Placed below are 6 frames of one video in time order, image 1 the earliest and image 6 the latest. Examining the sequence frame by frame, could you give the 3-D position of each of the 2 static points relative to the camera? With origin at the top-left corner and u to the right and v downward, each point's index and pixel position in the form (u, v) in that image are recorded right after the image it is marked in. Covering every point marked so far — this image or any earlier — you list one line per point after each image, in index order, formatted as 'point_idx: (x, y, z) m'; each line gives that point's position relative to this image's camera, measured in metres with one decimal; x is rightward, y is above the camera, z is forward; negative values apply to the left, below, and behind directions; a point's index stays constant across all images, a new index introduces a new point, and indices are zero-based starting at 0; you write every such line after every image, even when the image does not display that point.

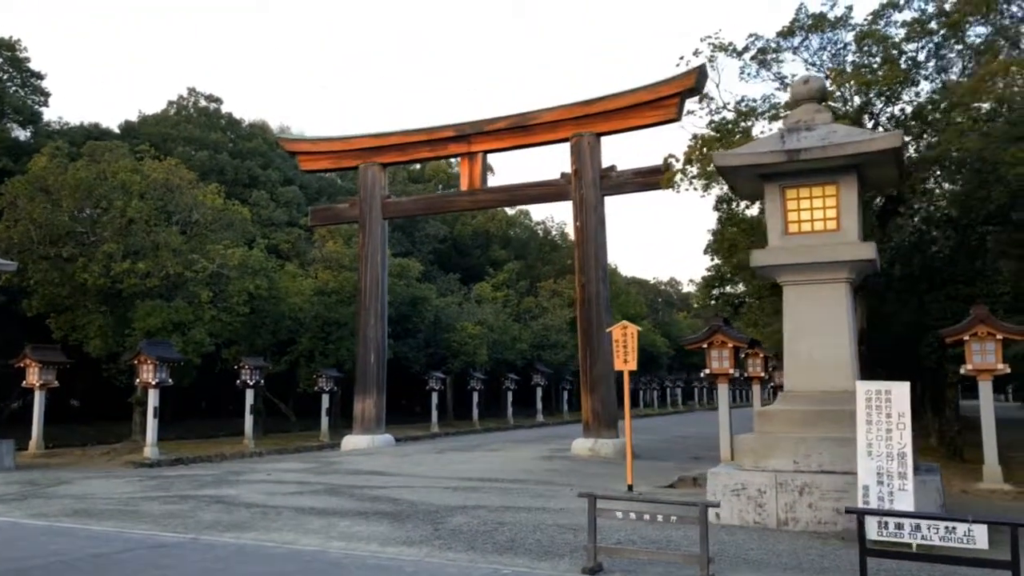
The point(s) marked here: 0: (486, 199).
0: (-0.7, +2.2, +20.0) m
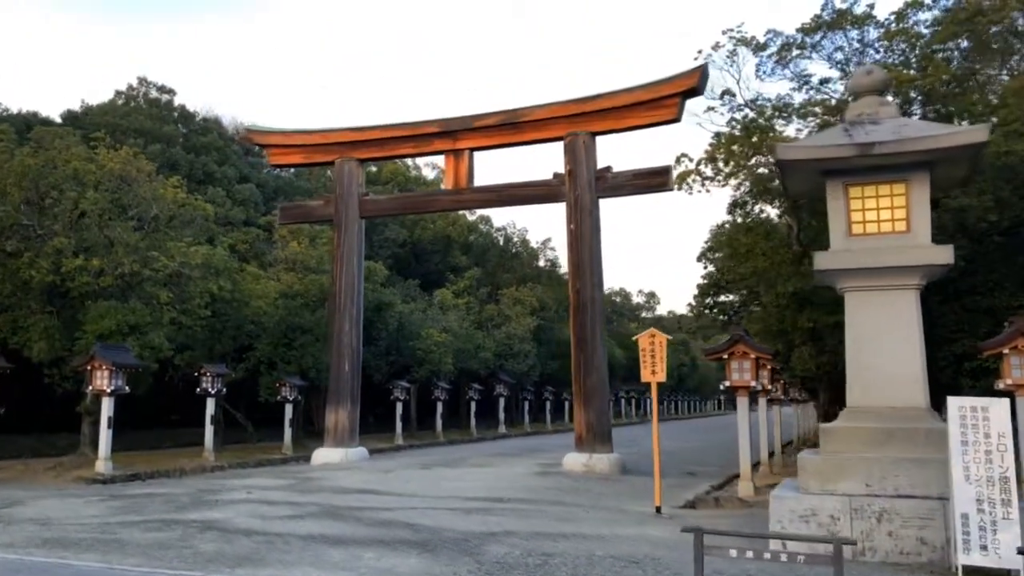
0: (-1.0, +2.1, +18.9) m
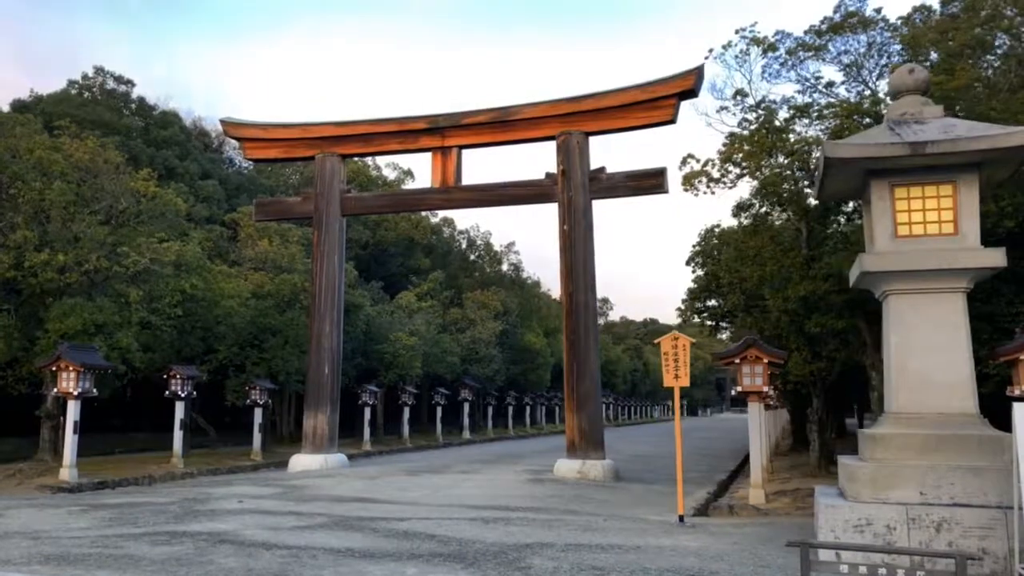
0: (-1.2, +2.0, +18.4) m
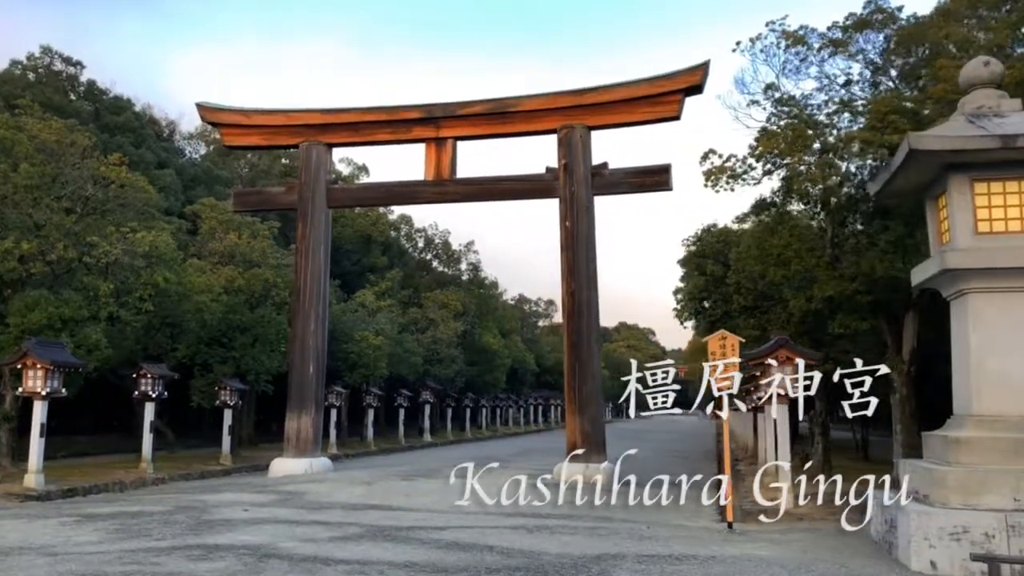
0: (-1.2, +2.1, +17.7) m
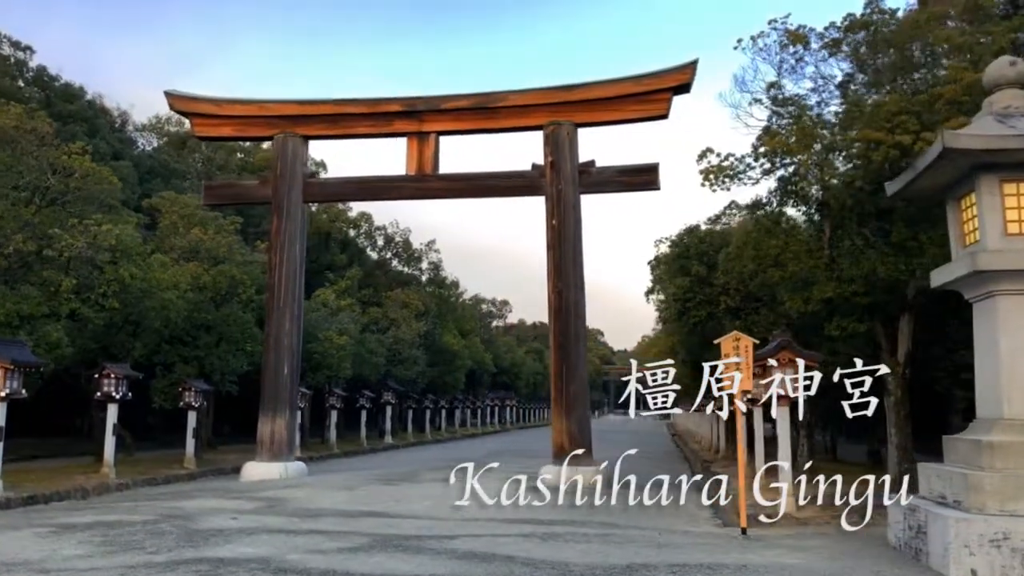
0: (-1.6, +2.1, +17.3) m
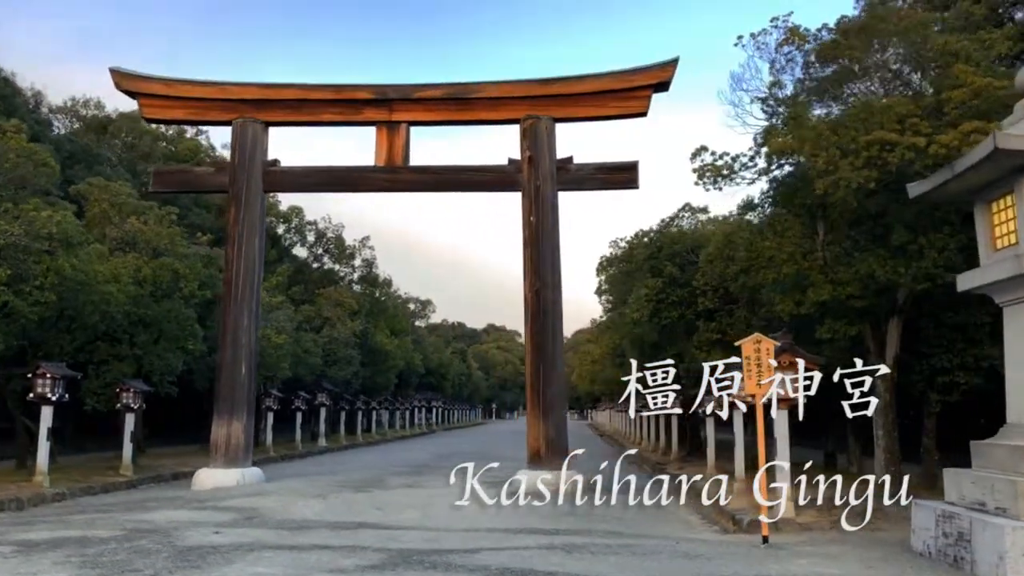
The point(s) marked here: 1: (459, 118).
0: (-2.1, +2.2, +16.5) m
1: (-1.1, +3.5, +16.8) m
